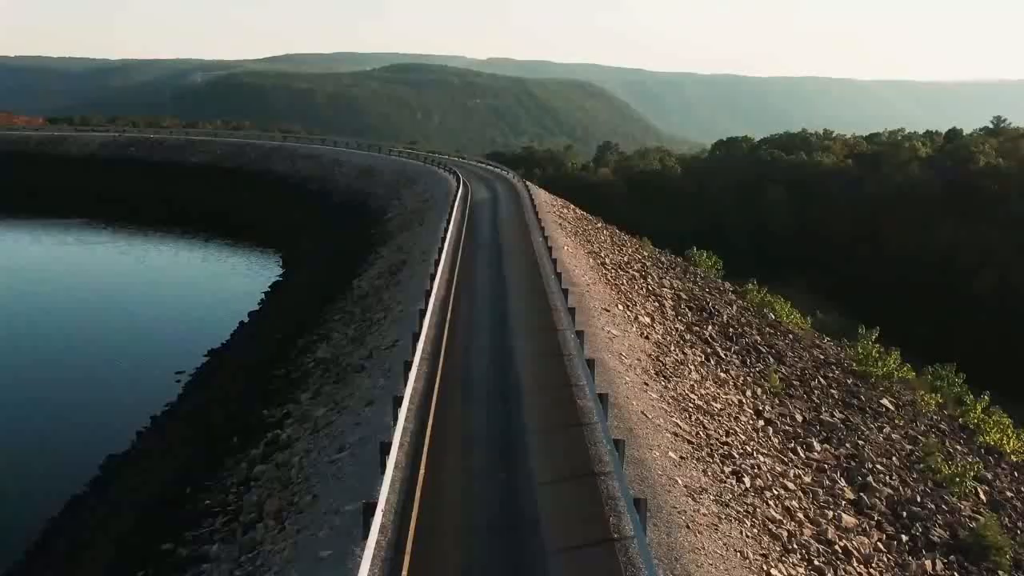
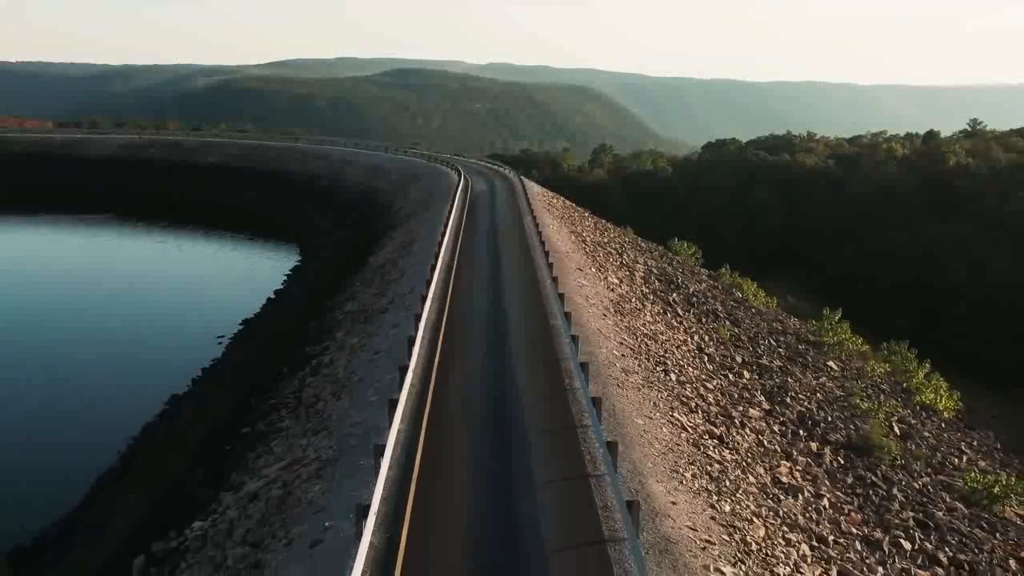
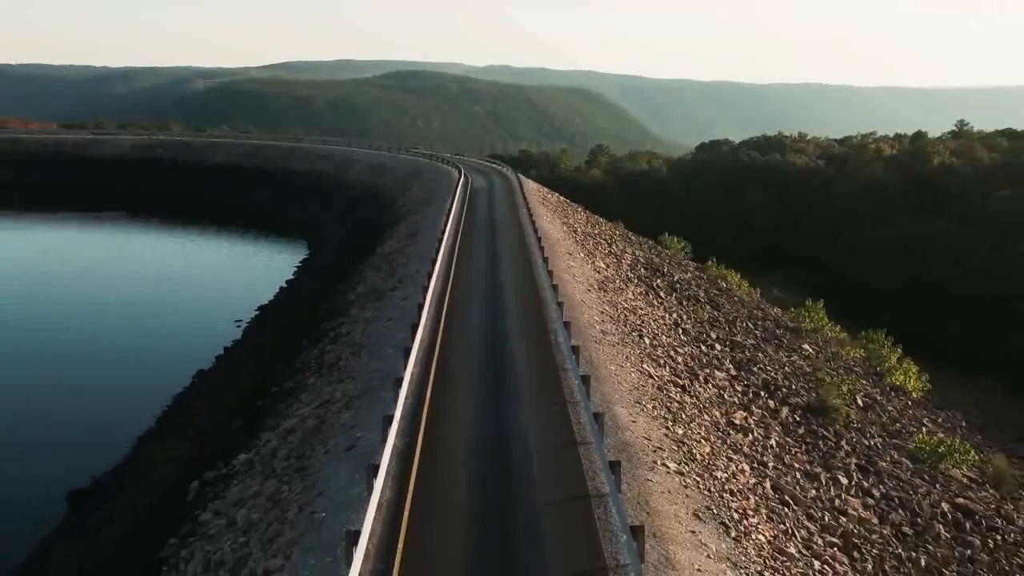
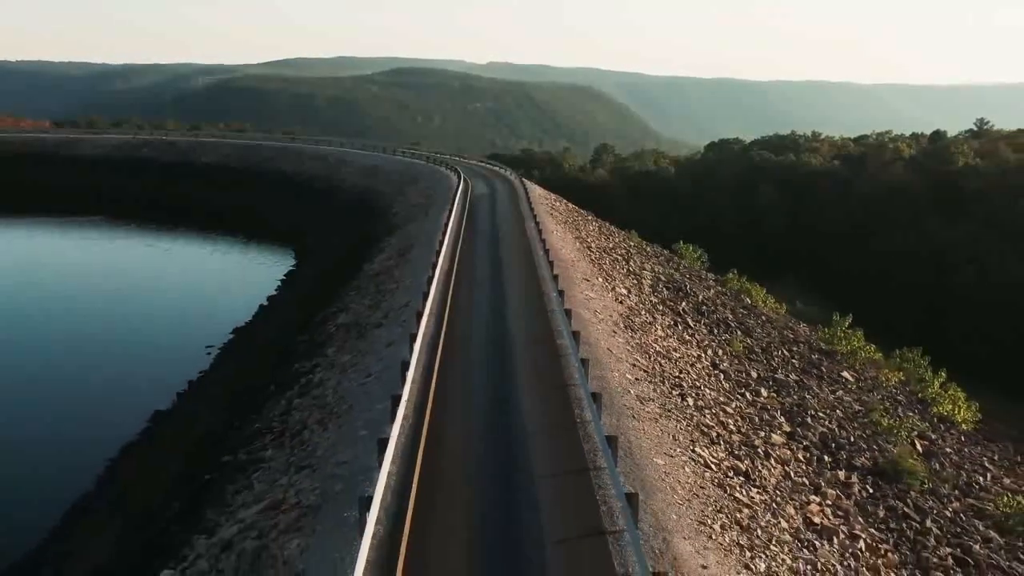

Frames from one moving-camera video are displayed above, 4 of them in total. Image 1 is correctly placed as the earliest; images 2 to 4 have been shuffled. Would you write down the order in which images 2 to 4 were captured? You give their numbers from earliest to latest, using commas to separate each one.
4, 2, 3
